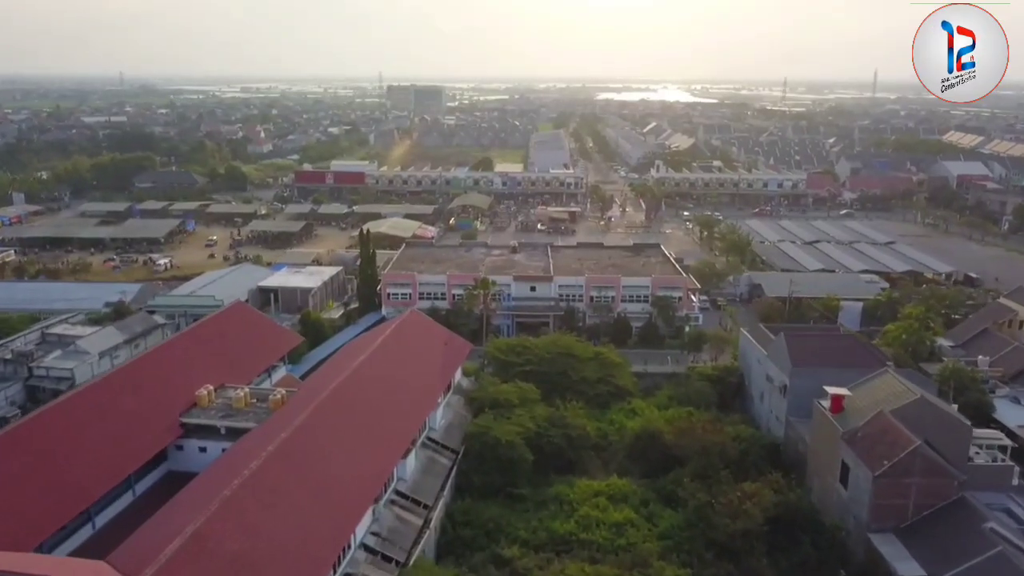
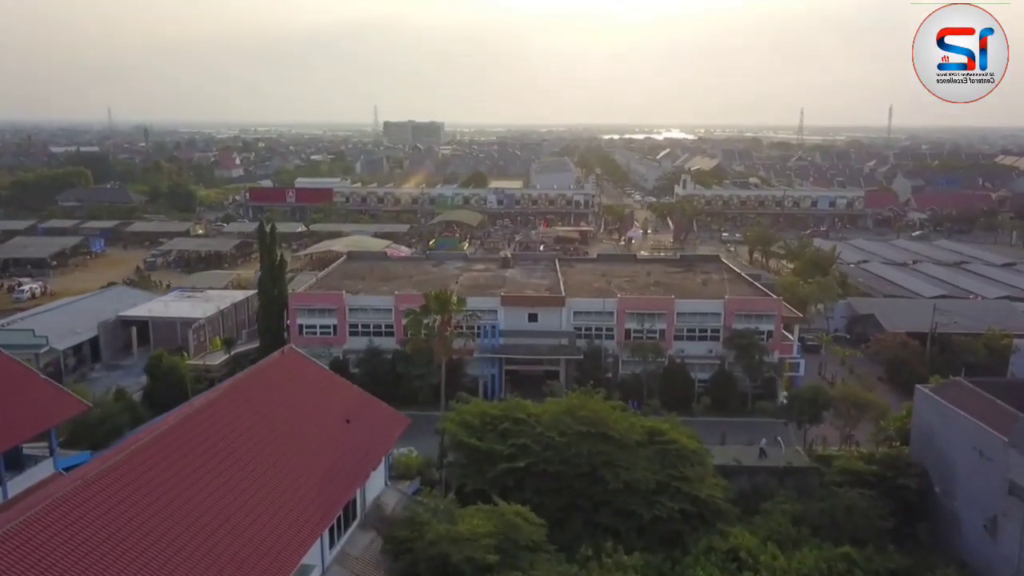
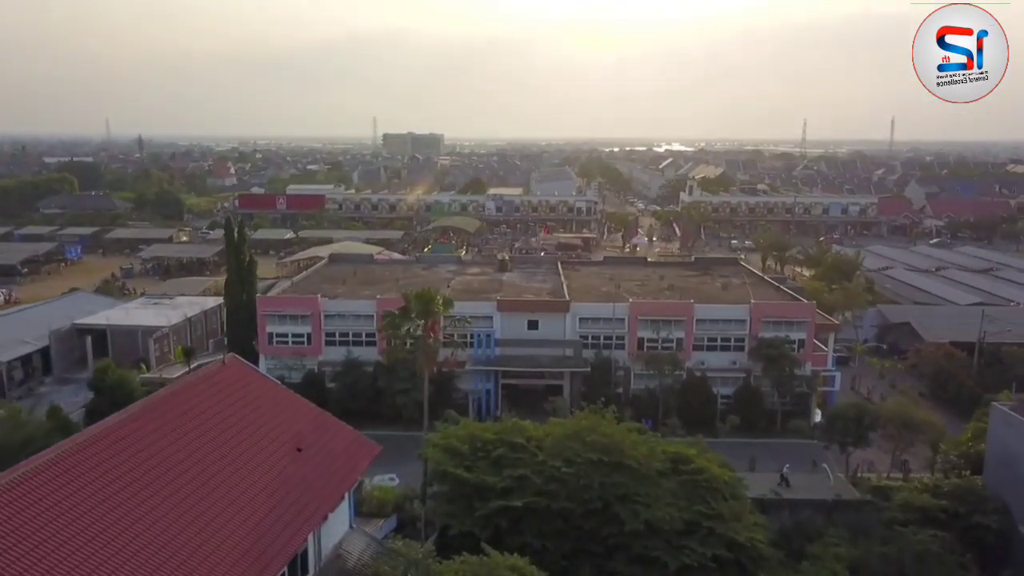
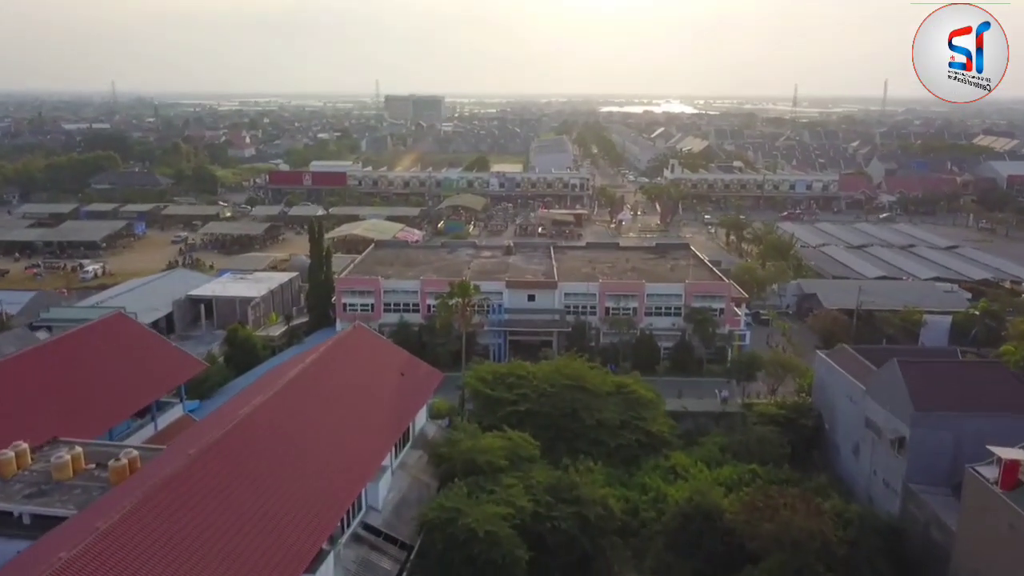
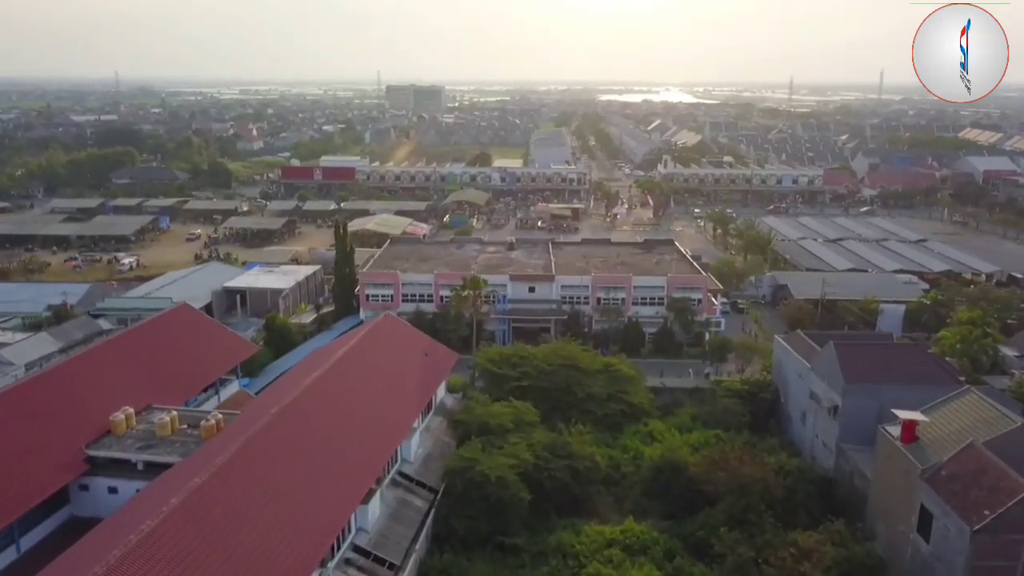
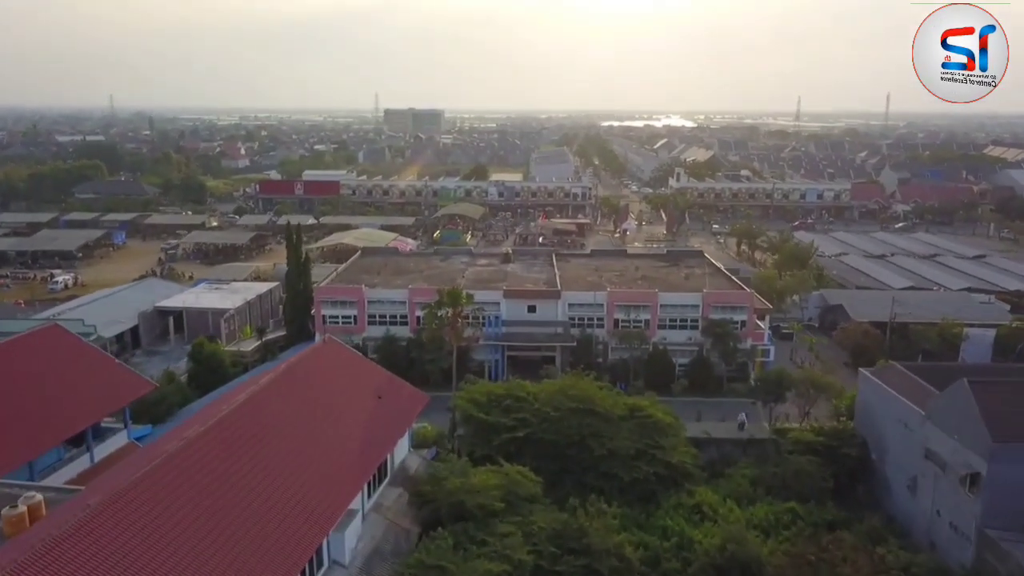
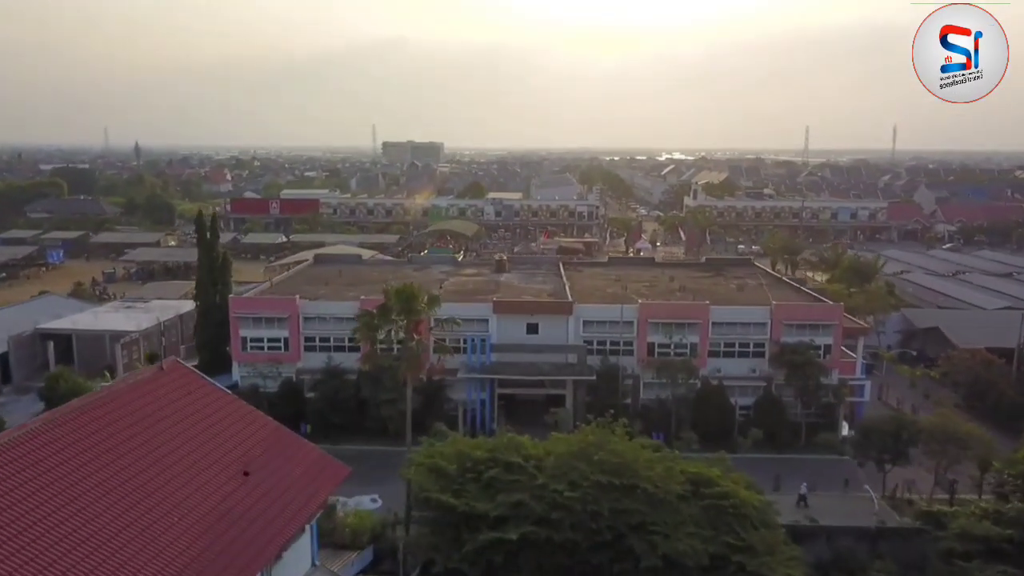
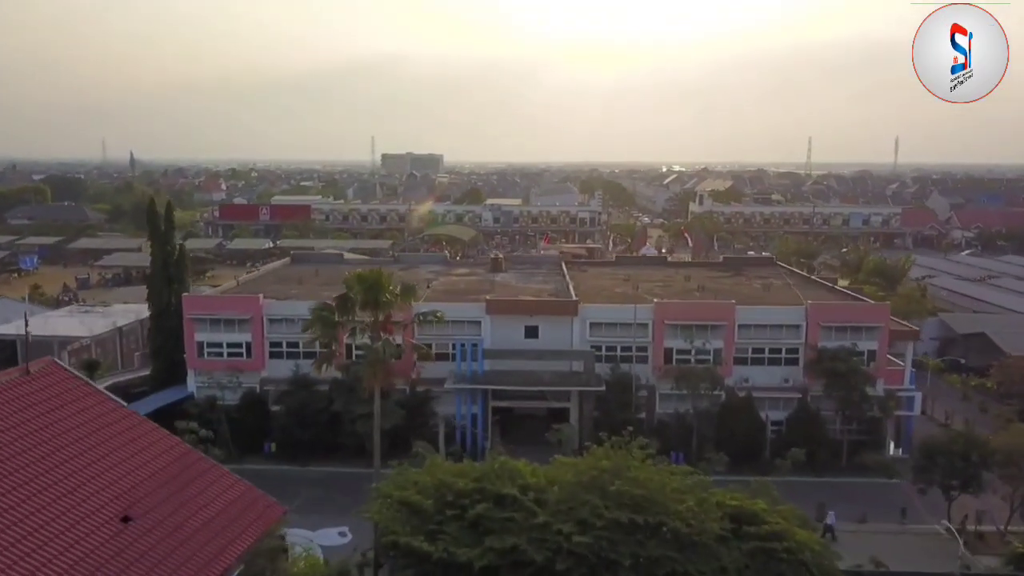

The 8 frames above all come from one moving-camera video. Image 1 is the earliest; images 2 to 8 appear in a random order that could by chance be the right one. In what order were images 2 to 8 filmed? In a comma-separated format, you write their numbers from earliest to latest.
5, 4, 6, 2, 3, 7, 8
